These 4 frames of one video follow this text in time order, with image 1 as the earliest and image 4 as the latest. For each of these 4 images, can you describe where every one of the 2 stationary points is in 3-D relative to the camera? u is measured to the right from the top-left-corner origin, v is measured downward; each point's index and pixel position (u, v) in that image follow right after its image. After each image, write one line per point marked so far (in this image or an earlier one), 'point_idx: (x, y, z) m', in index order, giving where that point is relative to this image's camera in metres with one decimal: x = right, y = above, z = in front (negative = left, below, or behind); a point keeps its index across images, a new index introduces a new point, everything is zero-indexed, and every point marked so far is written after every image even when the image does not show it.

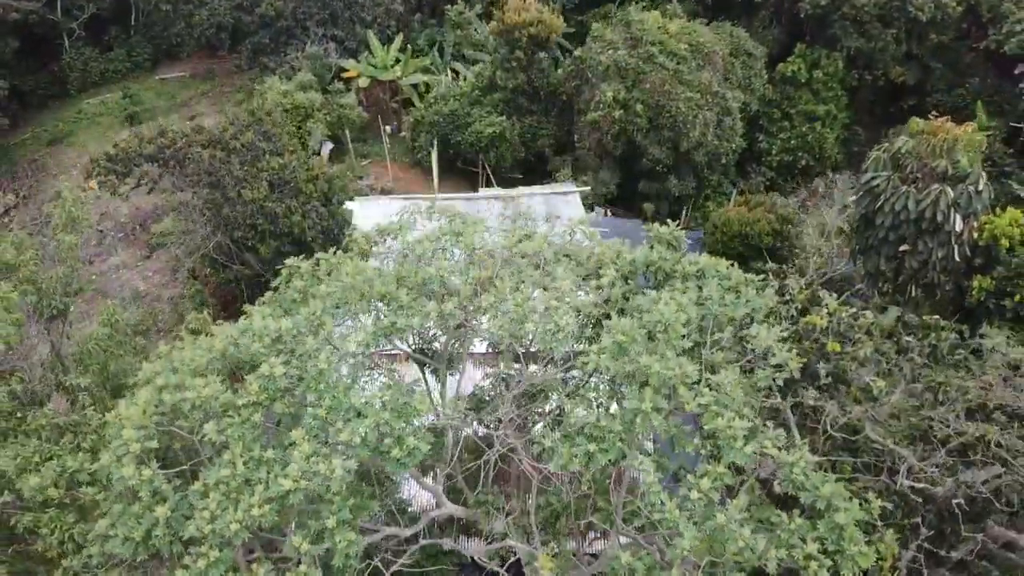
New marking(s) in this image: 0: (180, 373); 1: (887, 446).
0: (-1.9, -0.5, +4.0) m
1: (+3.0, -1.2, +5.3) m
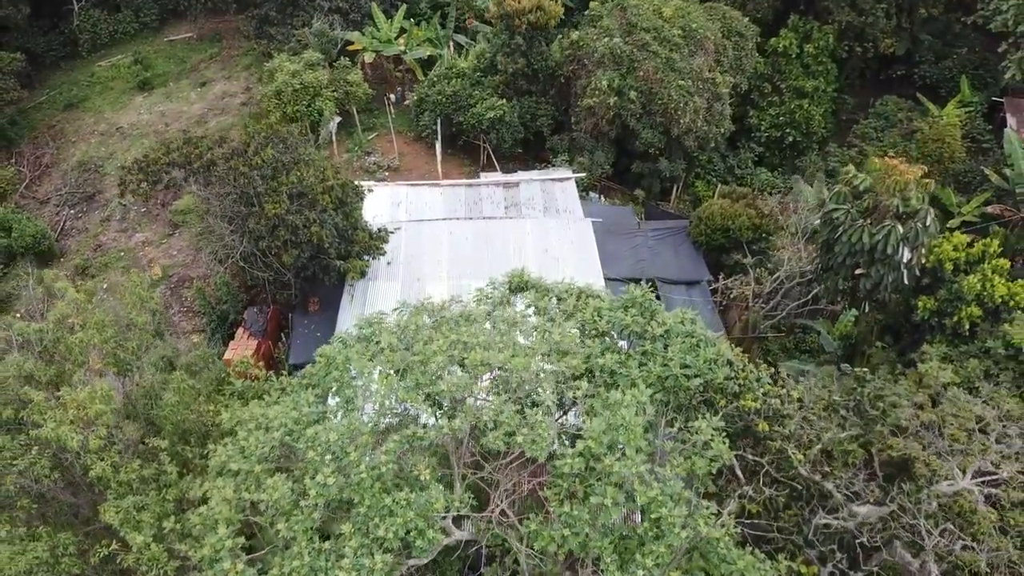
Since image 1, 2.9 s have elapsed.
0: (-2.0, -1.3, +5.1) m
1: (+2.9, -1.9, +6.5) m
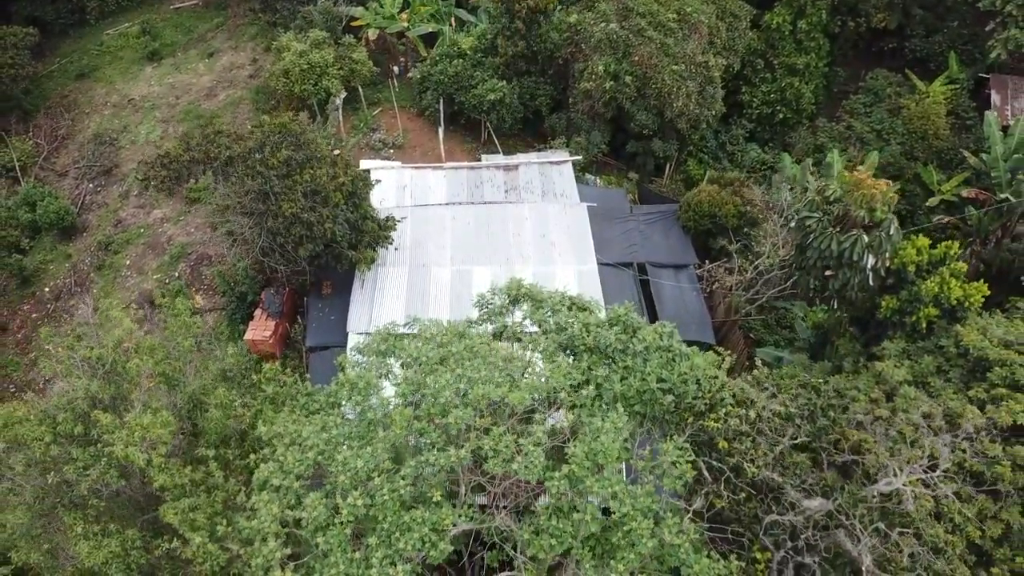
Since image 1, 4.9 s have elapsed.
0: (-2.0, -1.7, +6.1) m
1: (+2.9, -2.2, +7.5) m
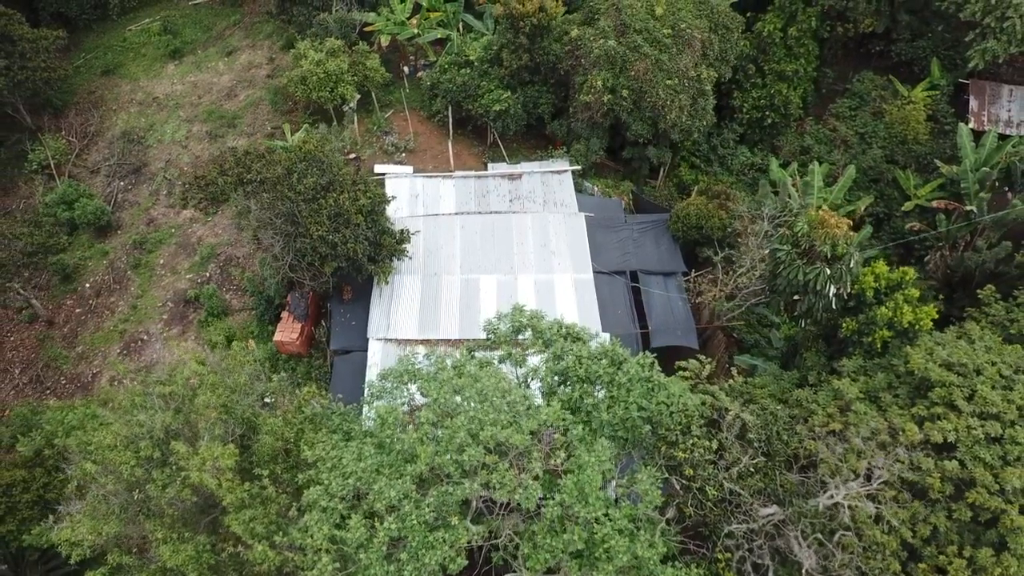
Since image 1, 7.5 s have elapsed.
0: (-2.0, -2.3, +7.4) m
1: (+2.9, -2.8, +9.0) m
